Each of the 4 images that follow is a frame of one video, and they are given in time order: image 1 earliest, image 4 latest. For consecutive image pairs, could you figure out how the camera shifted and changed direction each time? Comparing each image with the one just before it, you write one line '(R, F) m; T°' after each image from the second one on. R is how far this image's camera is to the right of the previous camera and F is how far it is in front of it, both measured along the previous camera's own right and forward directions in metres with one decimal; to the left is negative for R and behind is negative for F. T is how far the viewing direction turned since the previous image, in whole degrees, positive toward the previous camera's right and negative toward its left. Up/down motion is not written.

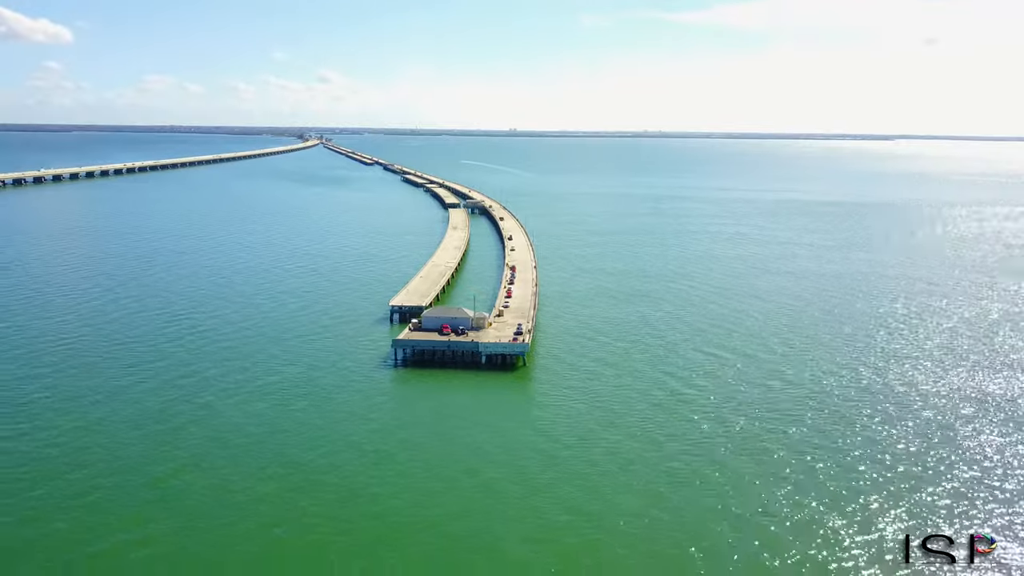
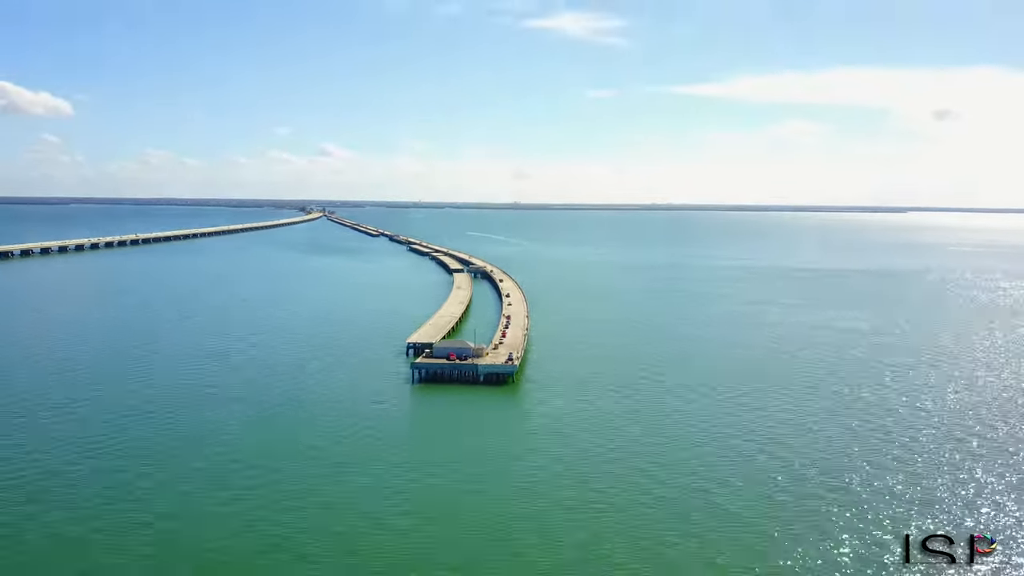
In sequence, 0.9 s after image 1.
(+0.1, -2.4) m; 0°
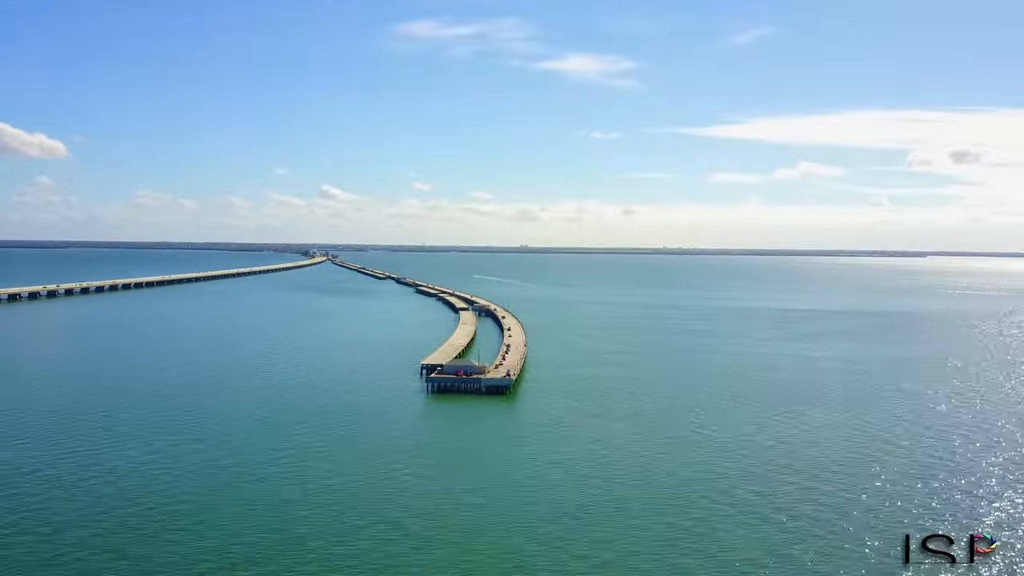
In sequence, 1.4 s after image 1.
(+0.1, -2.5) m; 0°
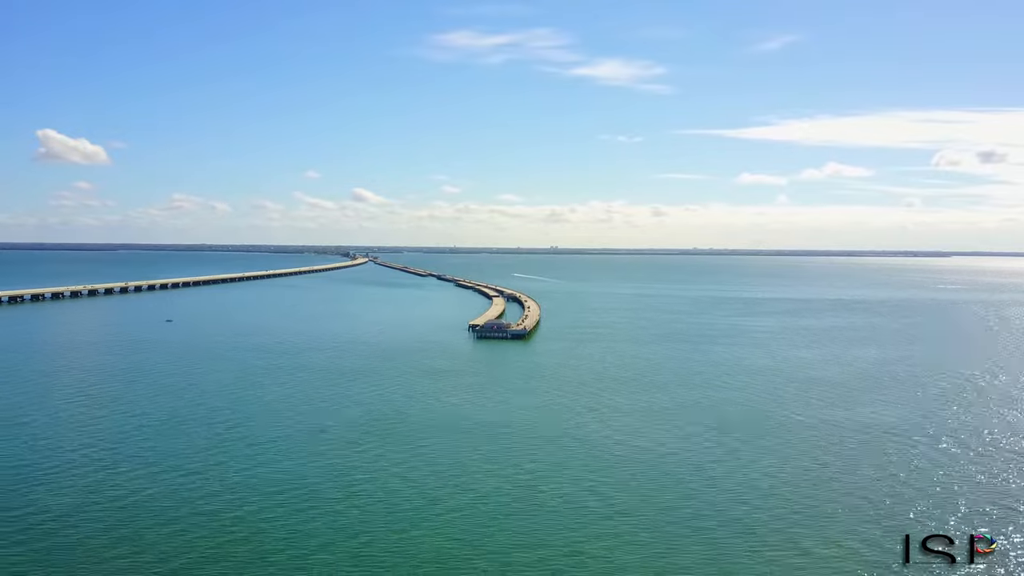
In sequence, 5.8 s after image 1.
(+0.3, -6.7) m; -2°
